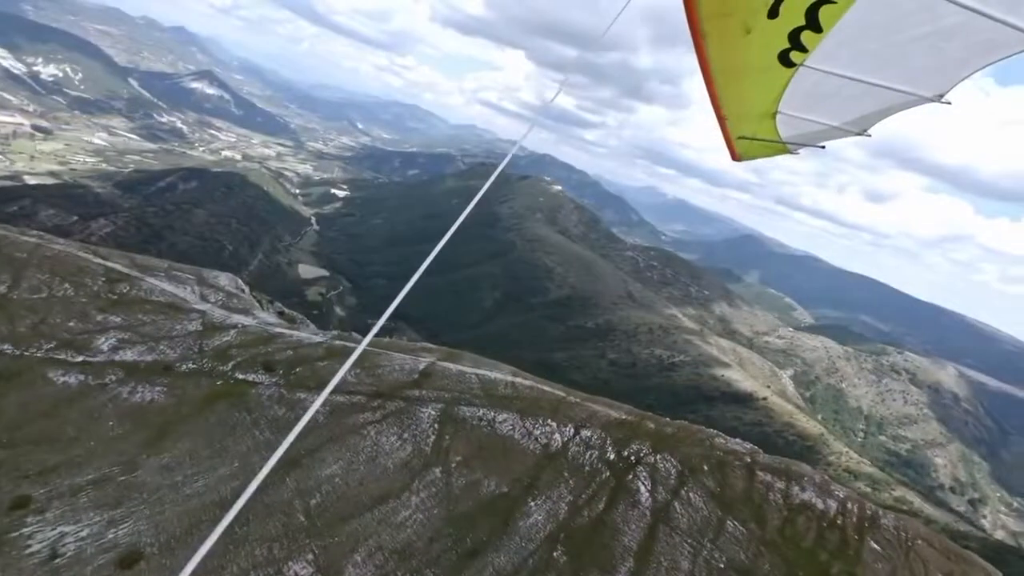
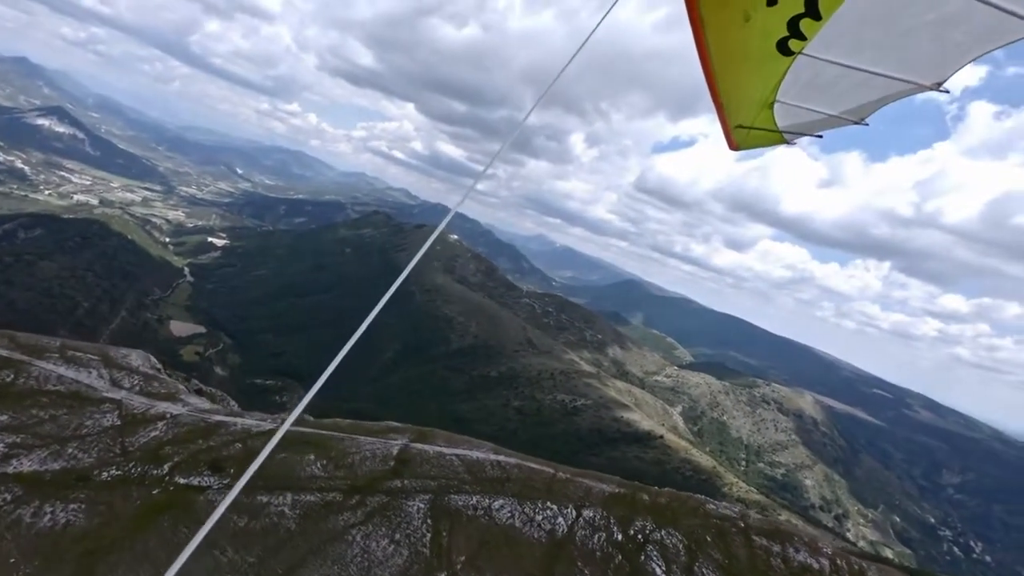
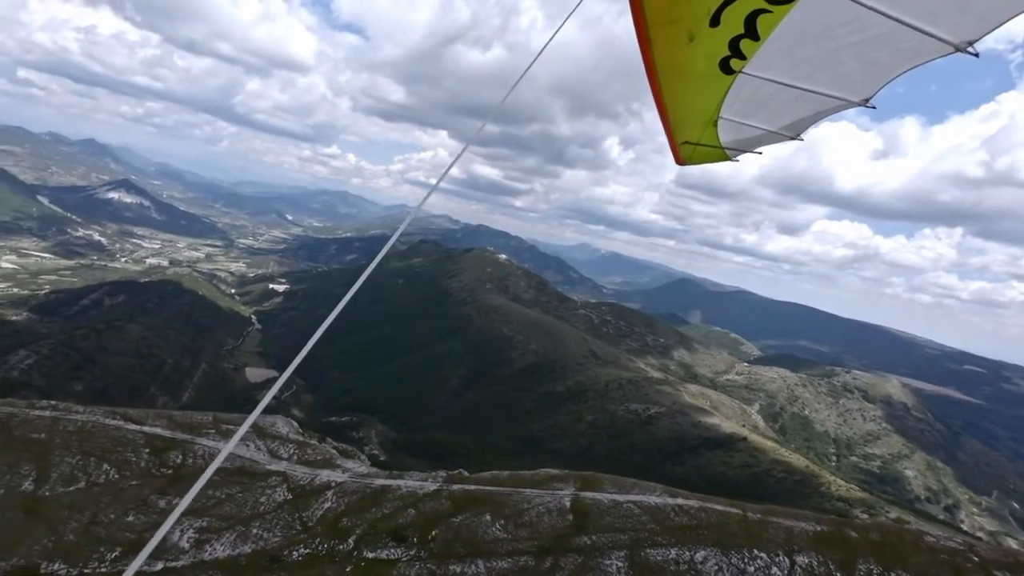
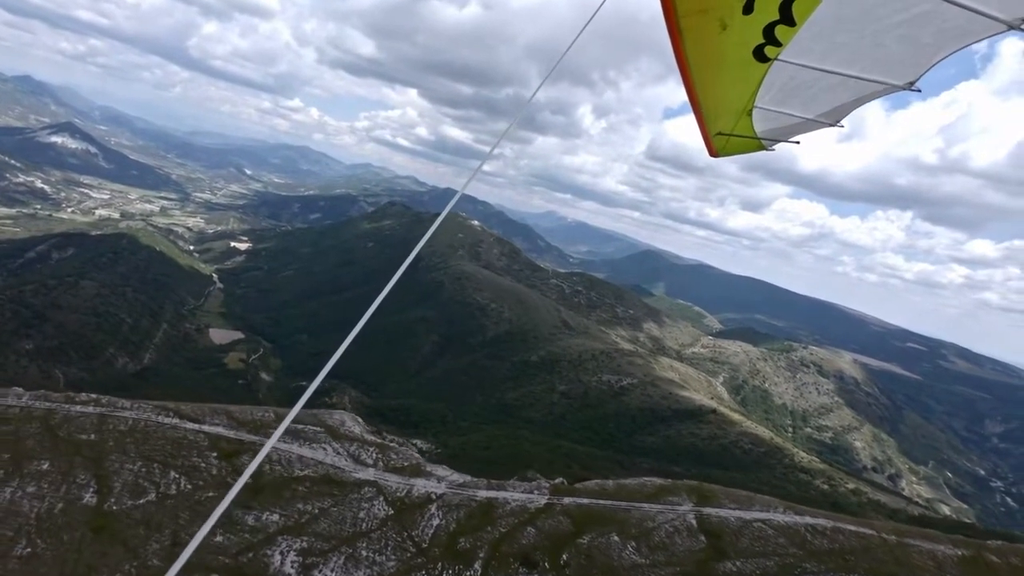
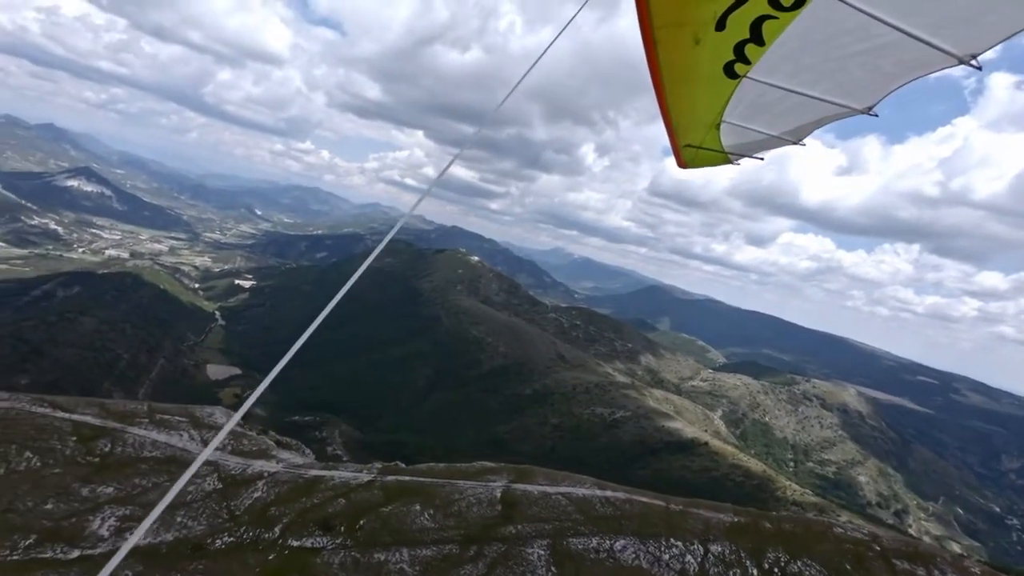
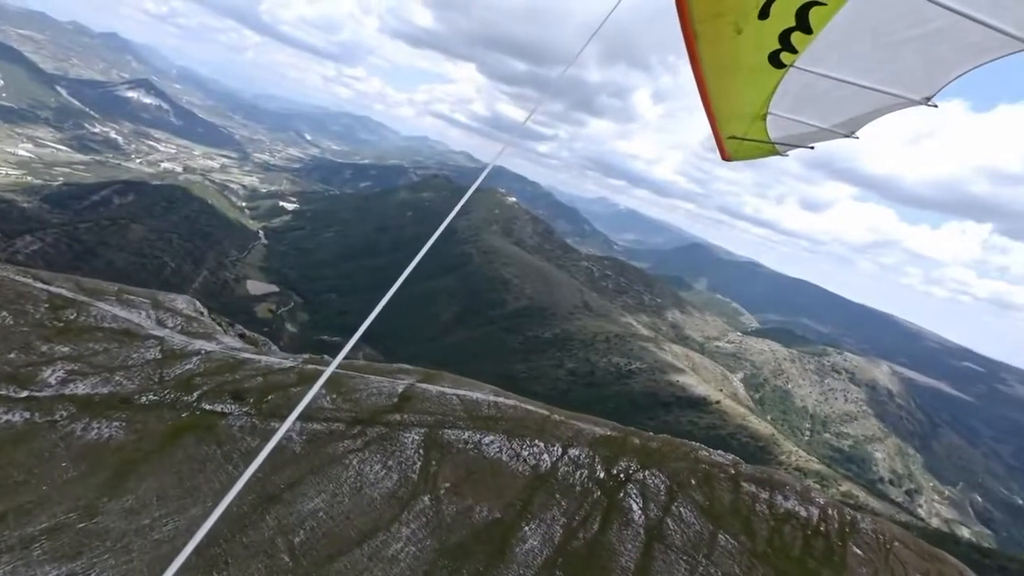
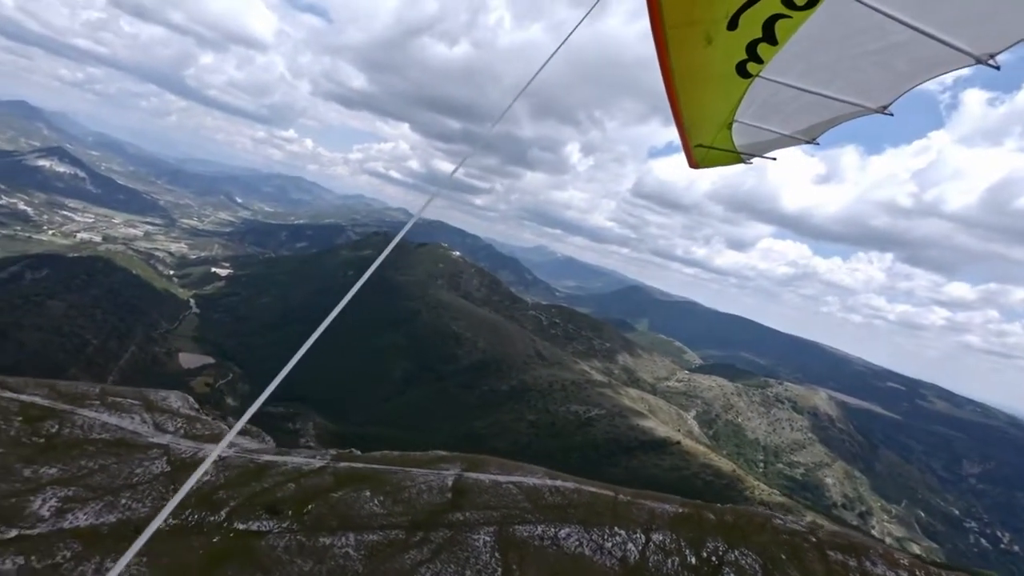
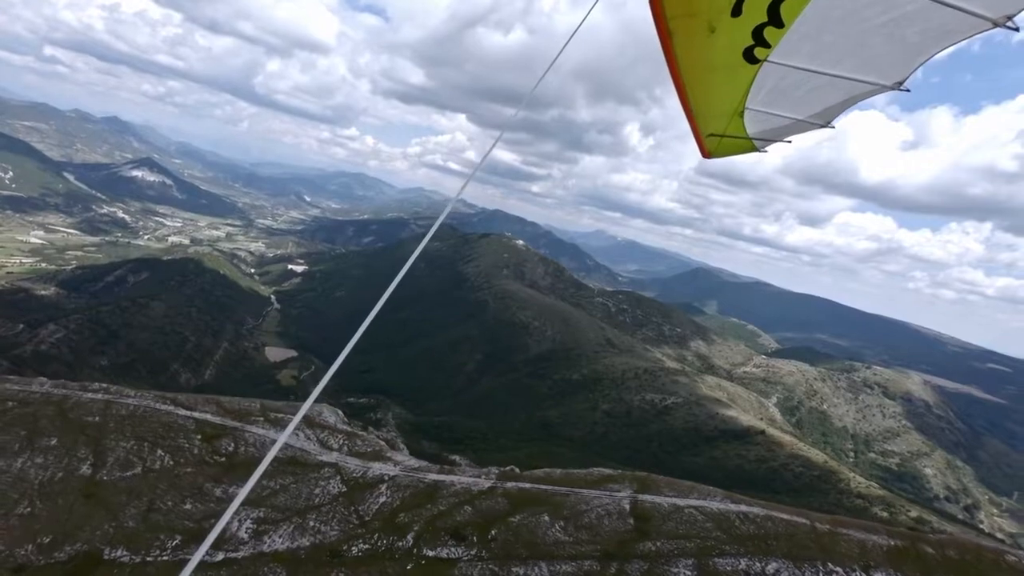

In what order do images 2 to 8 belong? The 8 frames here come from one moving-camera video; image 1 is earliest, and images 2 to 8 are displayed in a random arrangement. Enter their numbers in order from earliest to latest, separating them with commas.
6, 2, 7, 5, 3, 8, 4
